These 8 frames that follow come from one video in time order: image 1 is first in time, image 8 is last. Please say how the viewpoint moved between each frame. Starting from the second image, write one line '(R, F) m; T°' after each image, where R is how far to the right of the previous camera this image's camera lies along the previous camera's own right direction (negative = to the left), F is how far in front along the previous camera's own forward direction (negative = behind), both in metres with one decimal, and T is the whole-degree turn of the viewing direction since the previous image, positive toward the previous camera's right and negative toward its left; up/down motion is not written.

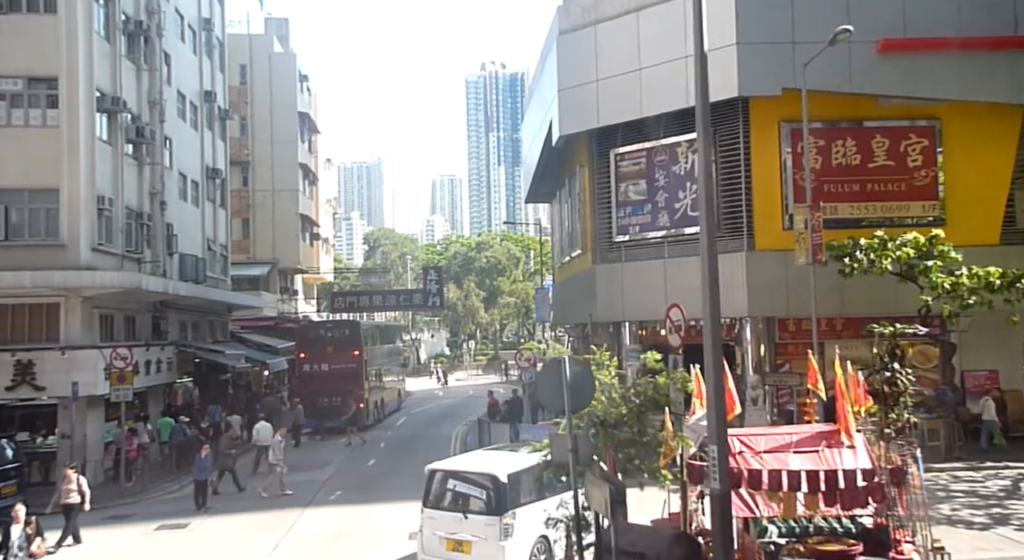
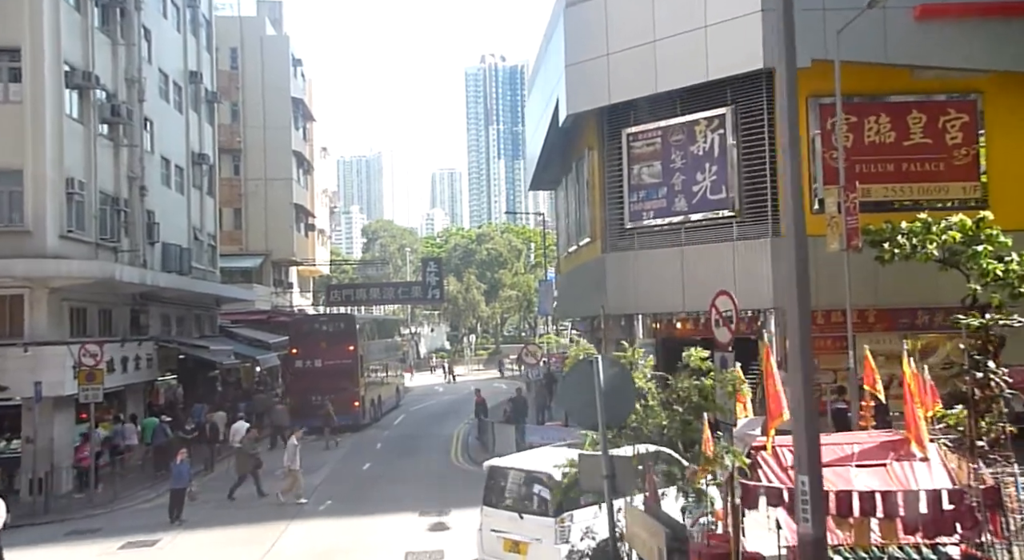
(-0.1, +1.7) m; 0°
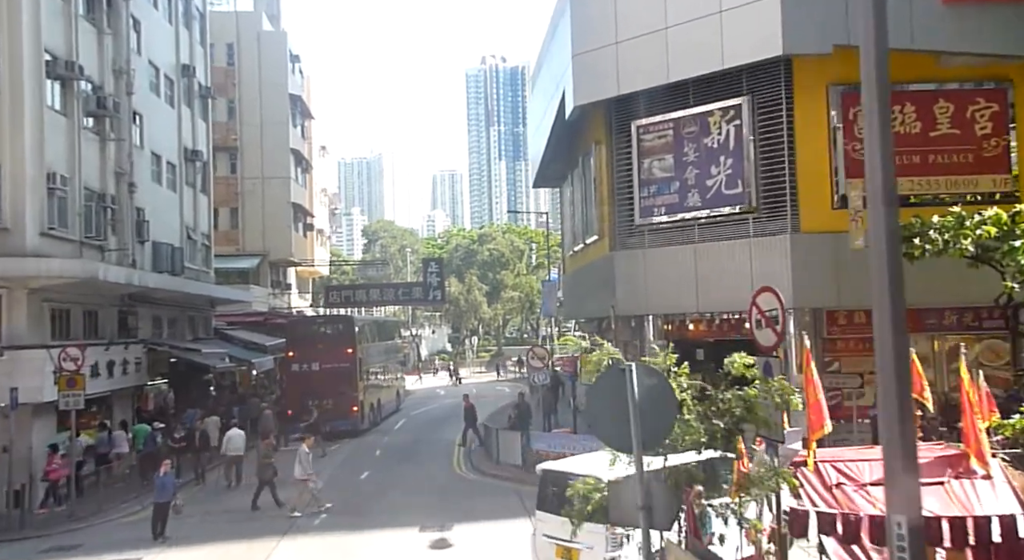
(-0.1, +1.0) m; 0°
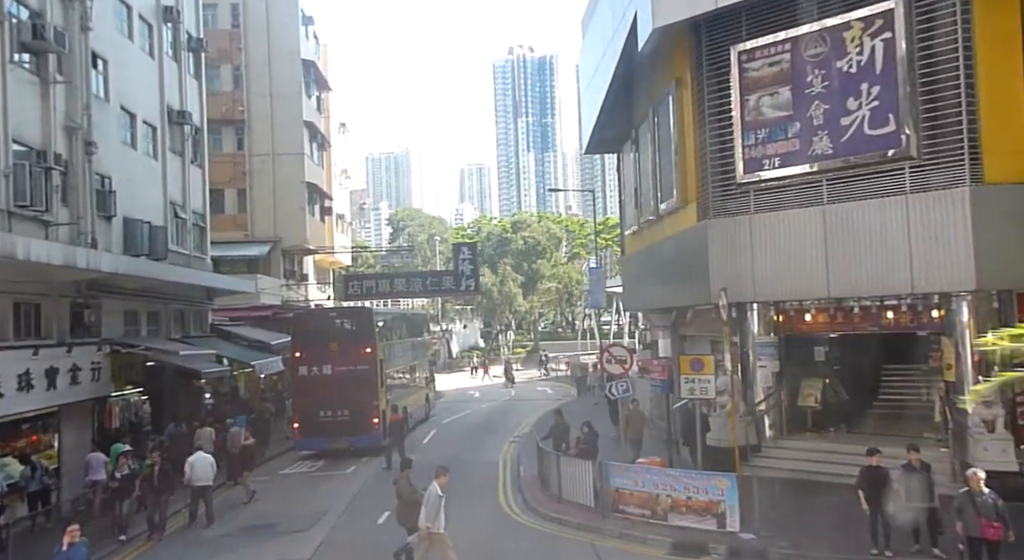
(-0.6, +5.2) m; -2°
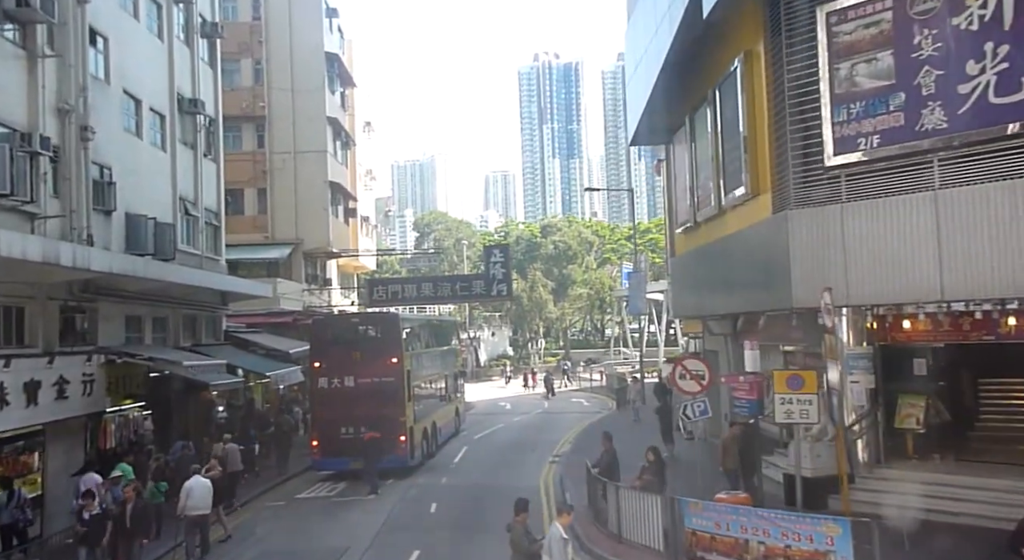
(-0.4, +2.3) m; -2°
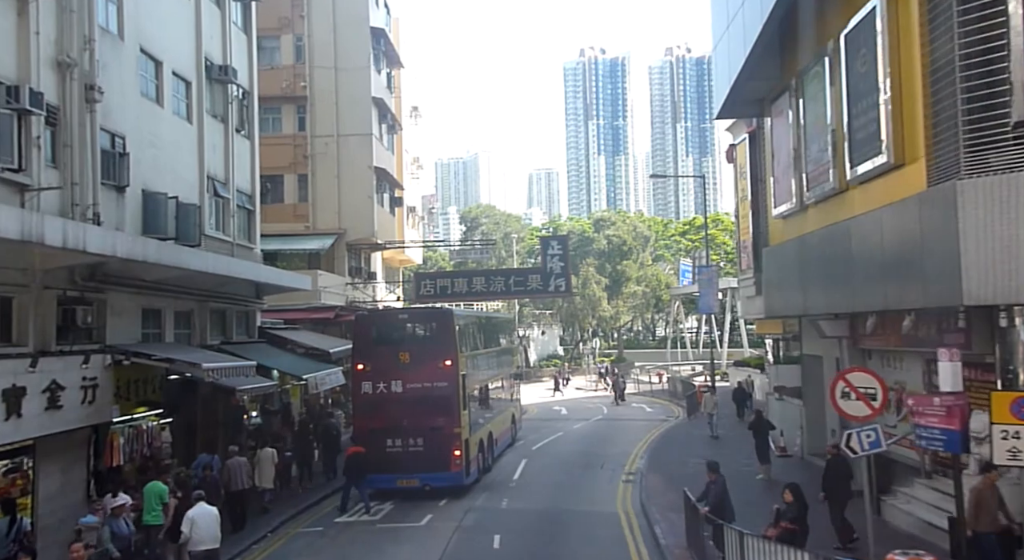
(-0.6, +2.9) m; -3°
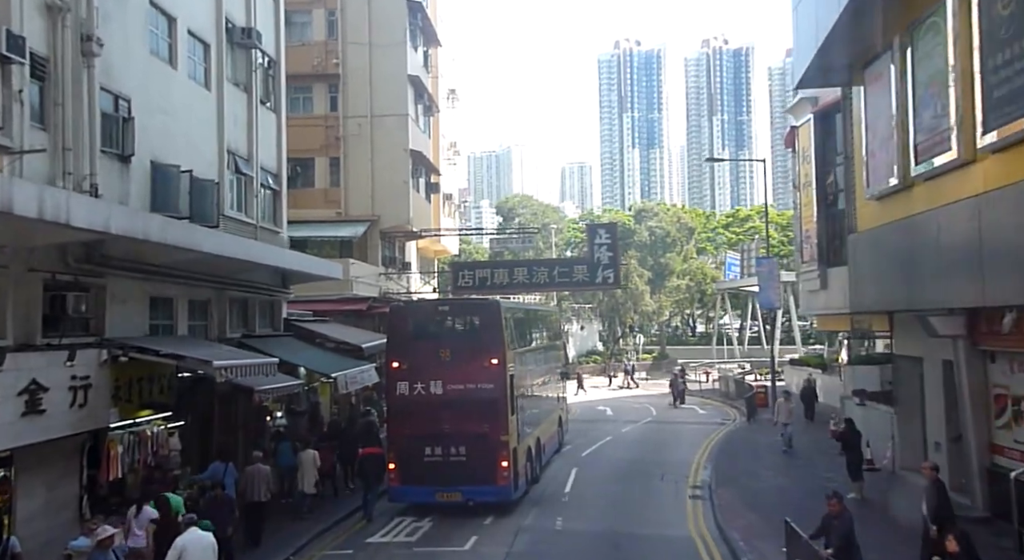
(-0.5, +2.3) m; -2°
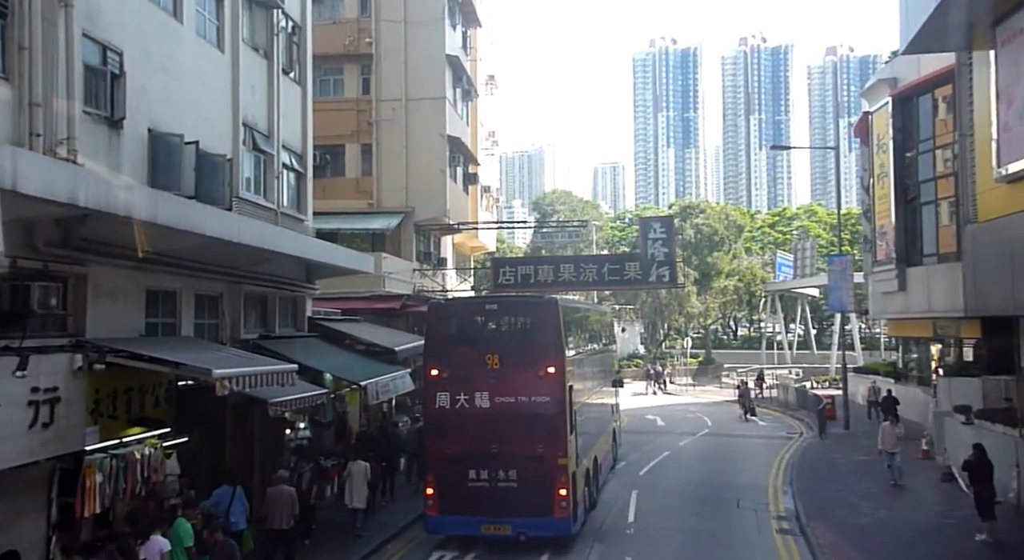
(-0.5, +2.5) m; -2°
